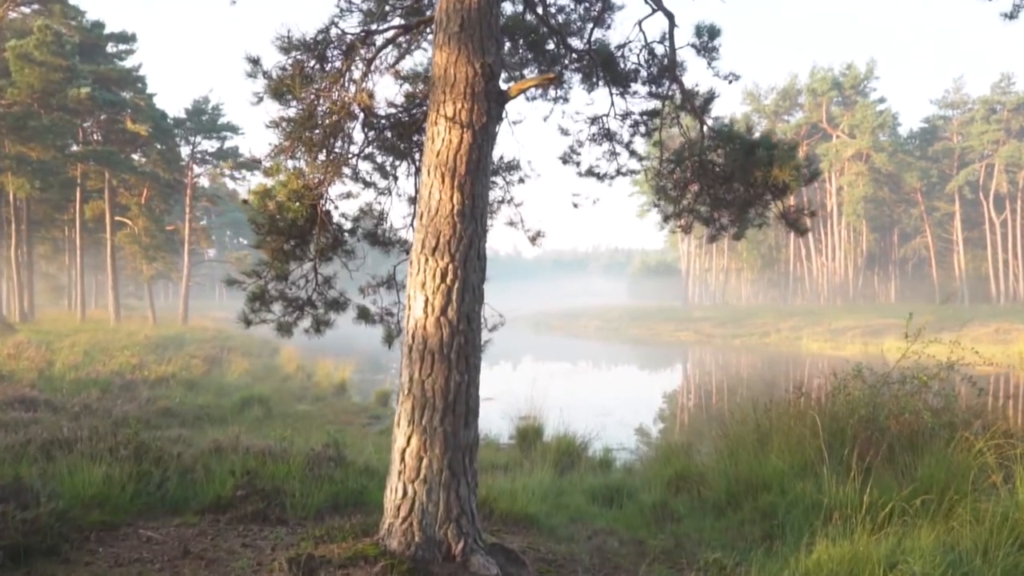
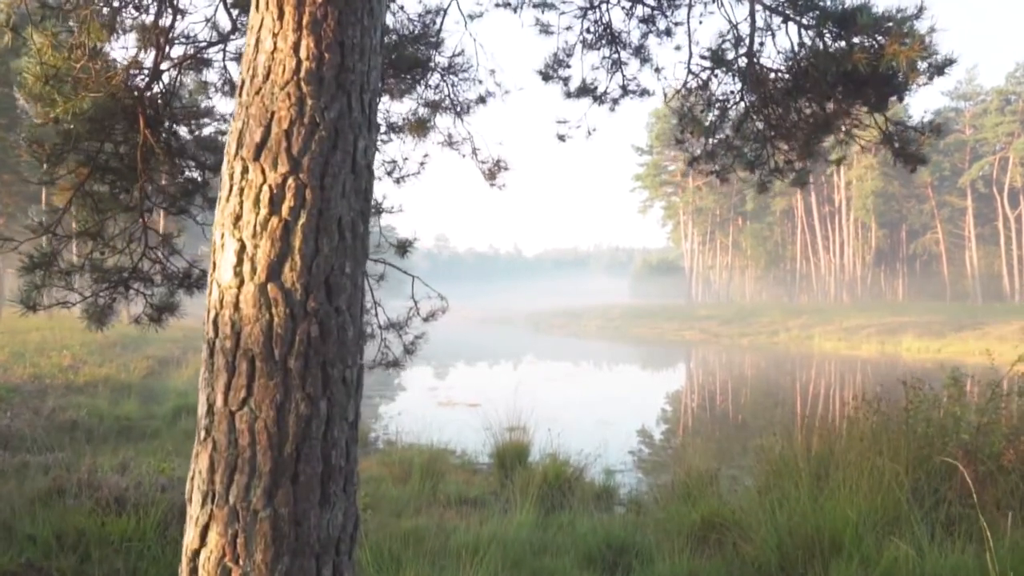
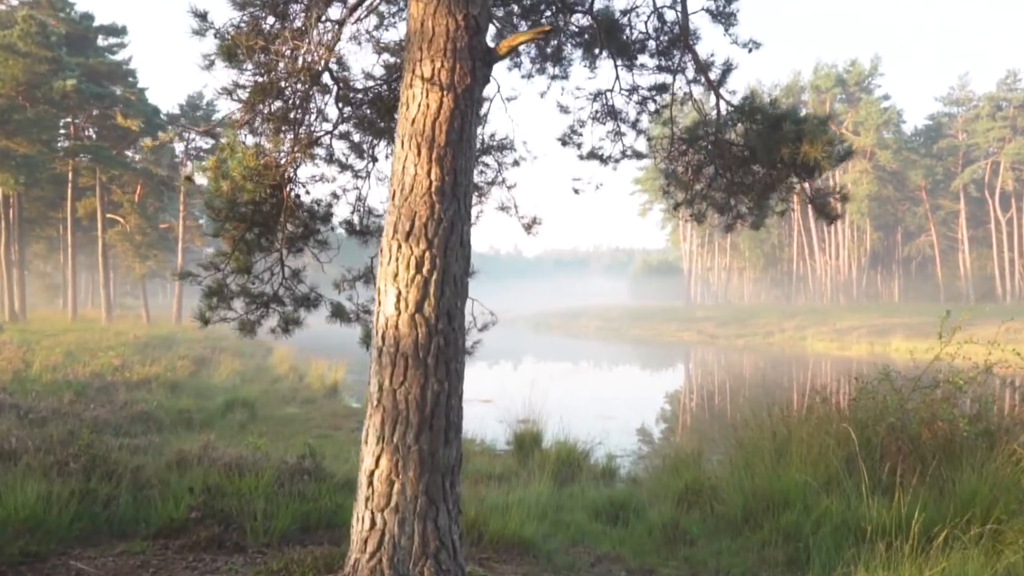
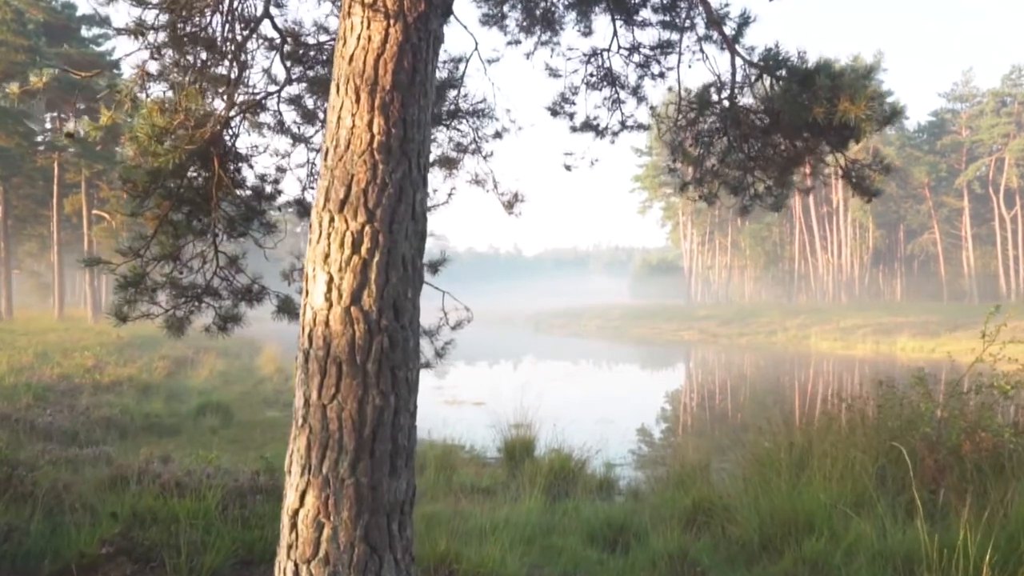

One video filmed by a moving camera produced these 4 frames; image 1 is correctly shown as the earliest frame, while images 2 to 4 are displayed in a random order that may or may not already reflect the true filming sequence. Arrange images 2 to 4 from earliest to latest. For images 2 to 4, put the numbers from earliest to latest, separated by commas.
3, 4, 2
